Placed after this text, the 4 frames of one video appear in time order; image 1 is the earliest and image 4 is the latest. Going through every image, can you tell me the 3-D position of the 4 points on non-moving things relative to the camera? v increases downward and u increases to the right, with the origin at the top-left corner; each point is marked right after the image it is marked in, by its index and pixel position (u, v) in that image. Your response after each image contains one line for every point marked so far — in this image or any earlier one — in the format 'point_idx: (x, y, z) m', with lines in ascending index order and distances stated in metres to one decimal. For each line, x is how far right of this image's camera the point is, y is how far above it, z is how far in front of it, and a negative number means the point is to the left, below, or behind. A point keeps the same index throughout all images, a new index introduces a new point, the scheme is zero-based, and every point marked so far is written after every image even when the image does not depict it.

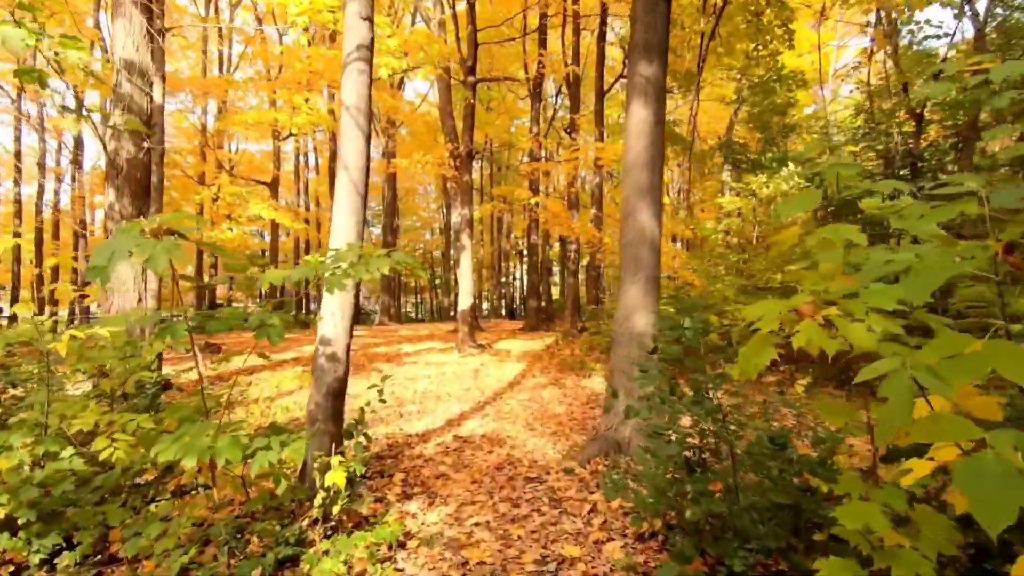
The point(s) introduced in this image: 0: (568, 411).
0: (+0.7, -1.6, +6.8) m
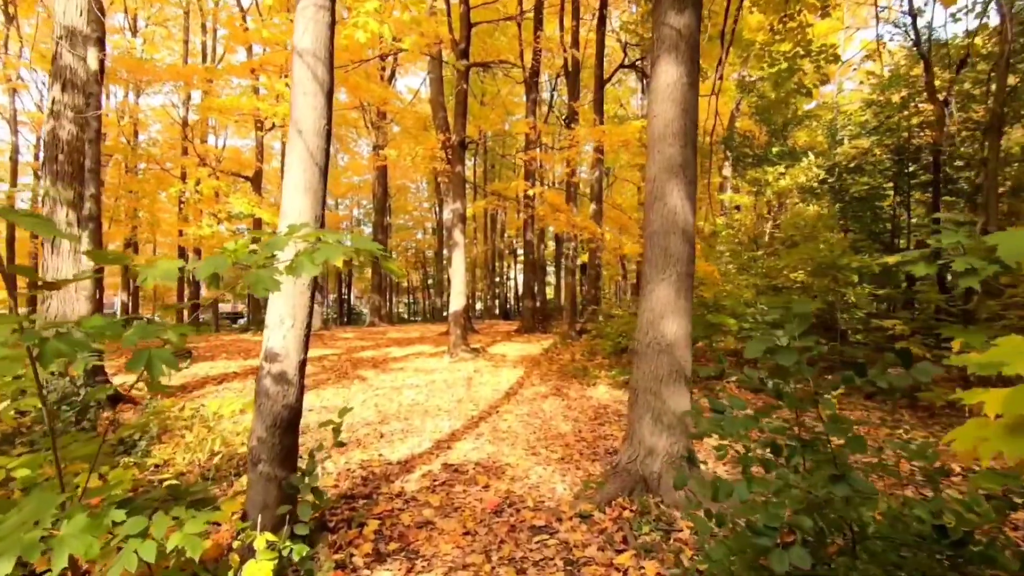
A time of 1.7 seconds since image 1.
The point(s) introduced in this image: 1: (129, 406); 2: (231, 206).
0: (+0.7, -1.6, +5.9) m
1: (-4.6, -1.4, +6.2) m
2: (-6.6, +2.0, +12.3) m
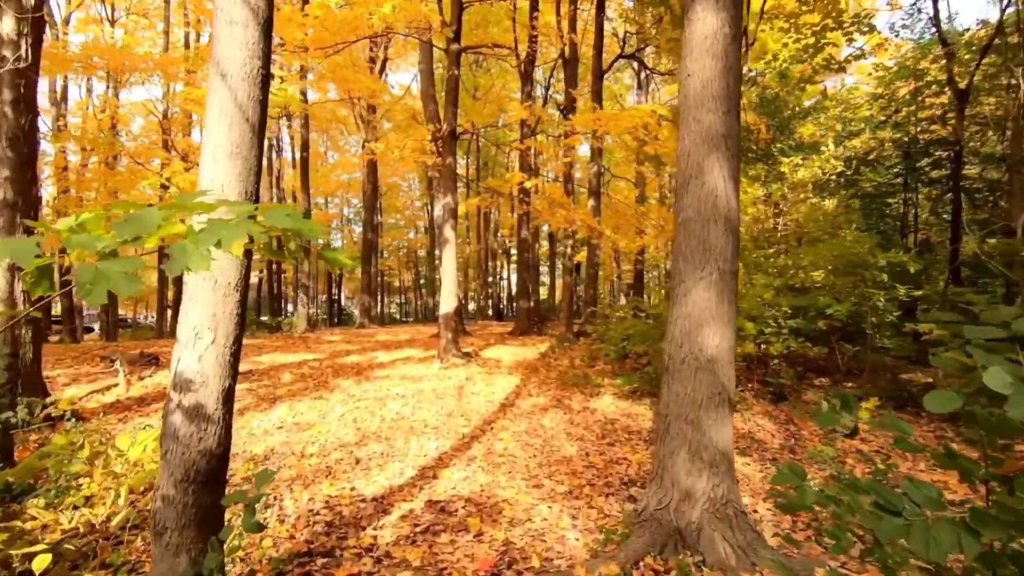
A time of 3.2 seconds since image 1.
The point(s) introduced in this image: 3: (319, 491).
0: (+0.7, -1.6, +5.2) m
1: (-4.6, -1.4, +5.4) m
2: (-6.8, +1.9, +11.4) m
3: (-1.5, -1.6, +4.0) m
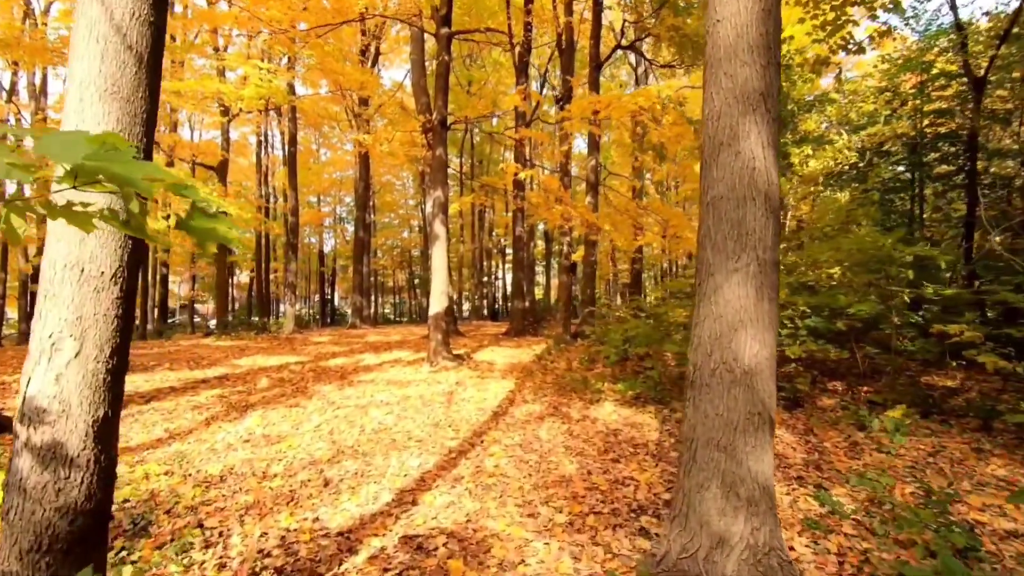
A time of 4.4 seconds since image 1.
0: (+0.6, -1.6, +4.6) m
1: (-4.7, -1.4, +4.7) m
2: (-6.9, +2.0, +10.8) m
3: (-1.6, -1.5, +3.4) m
